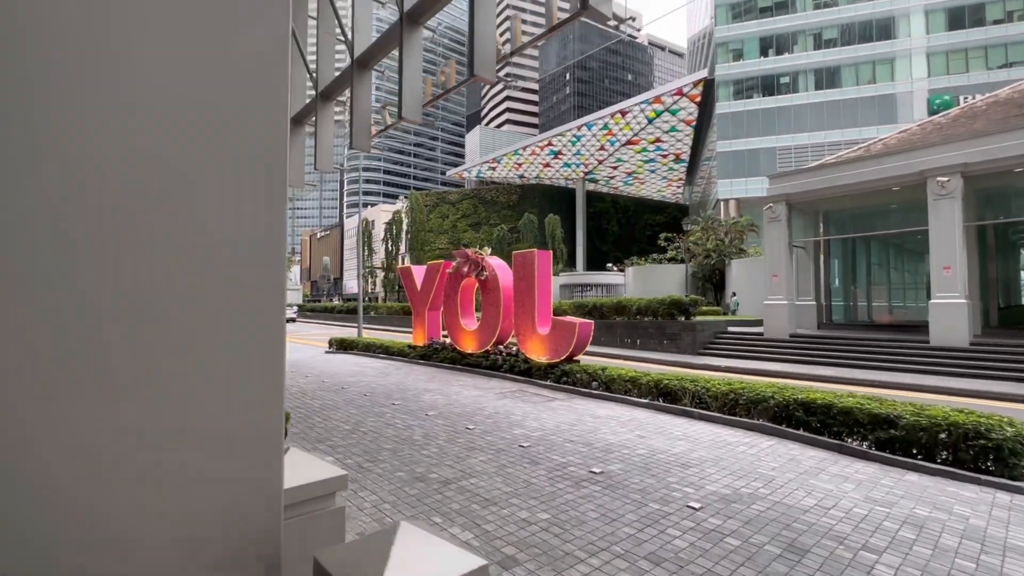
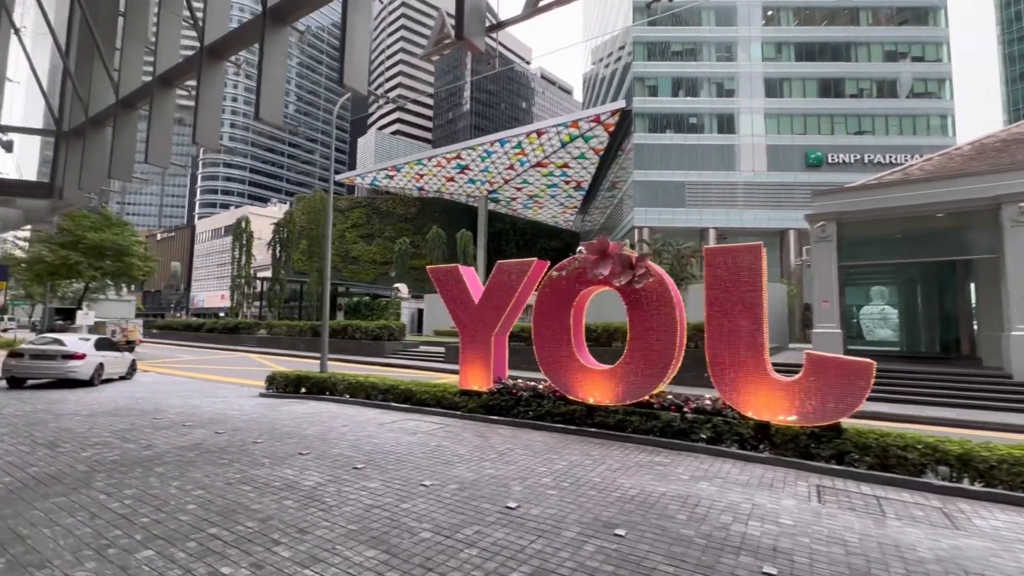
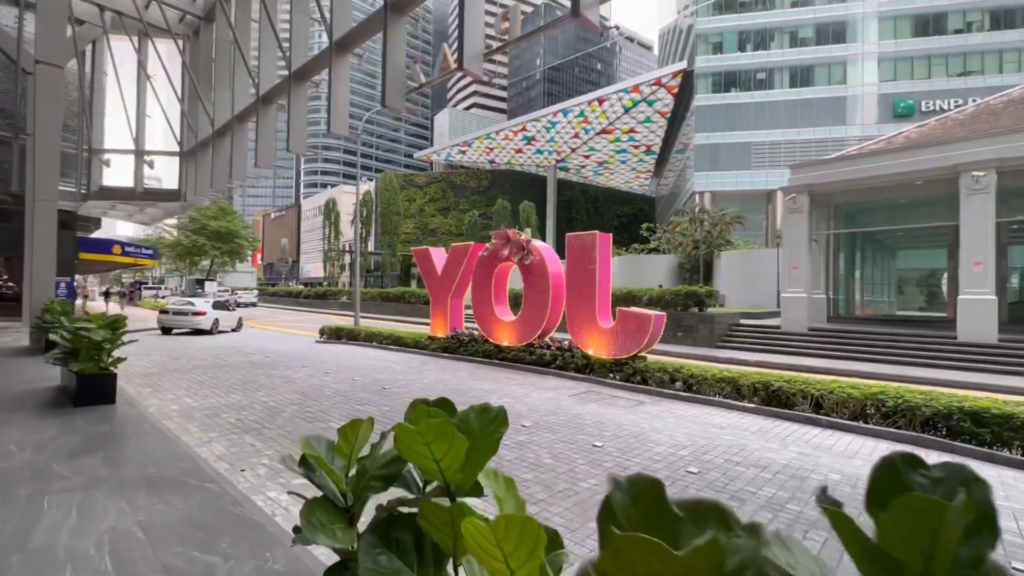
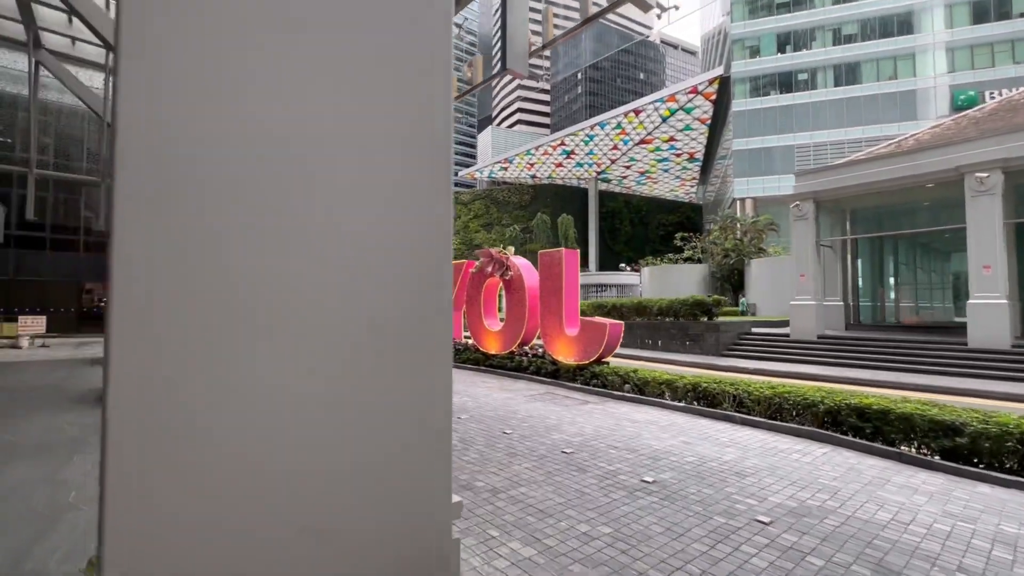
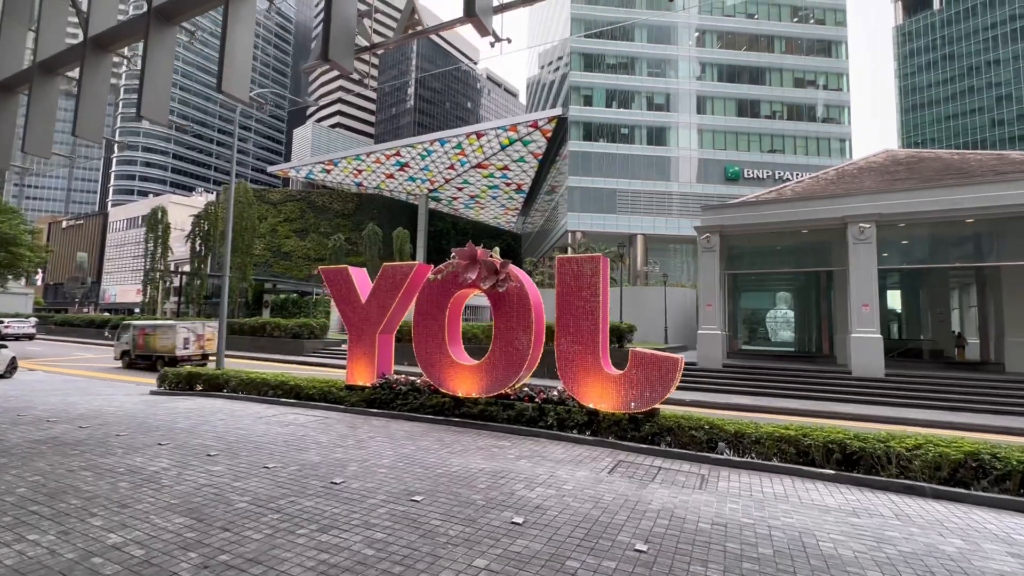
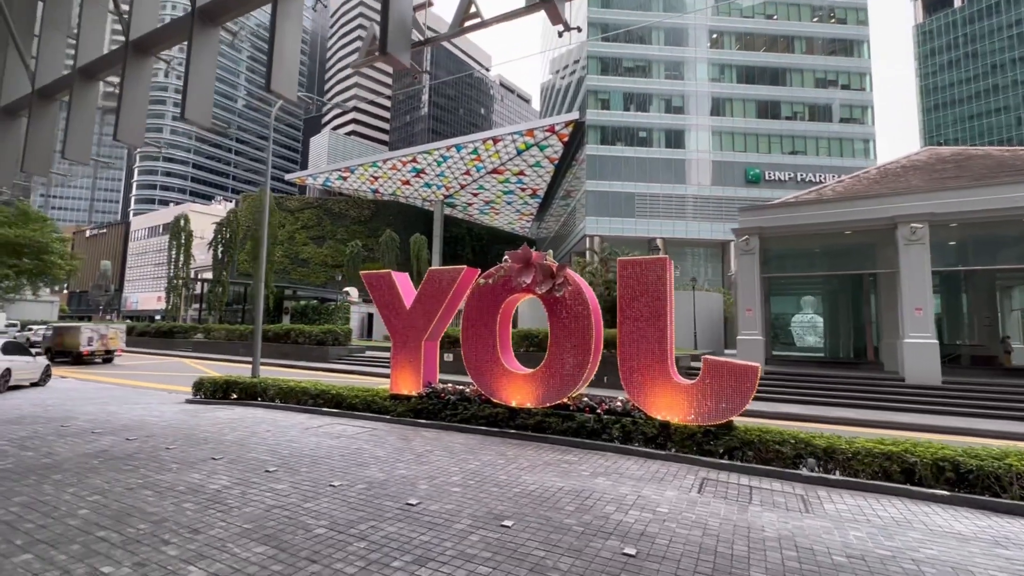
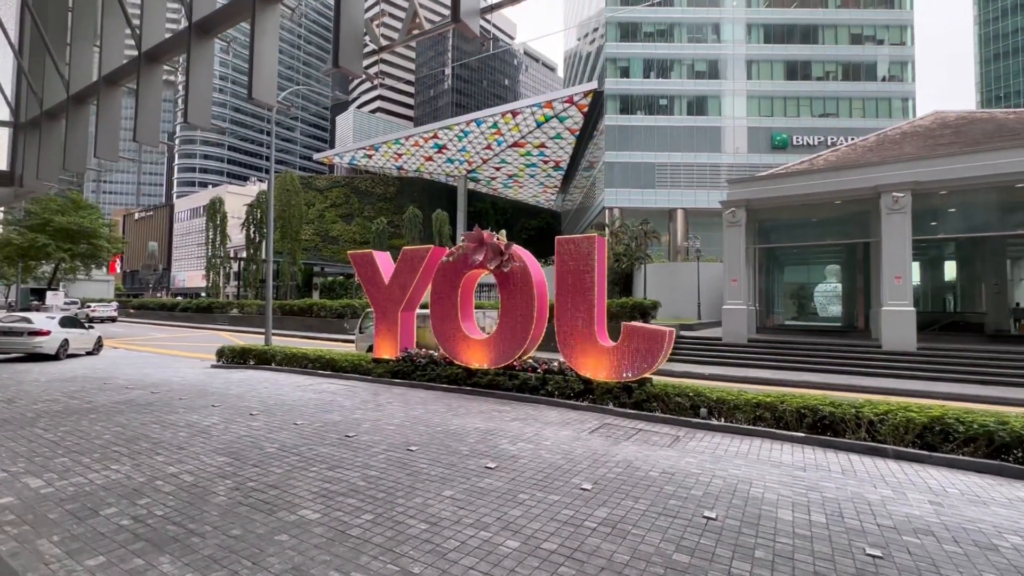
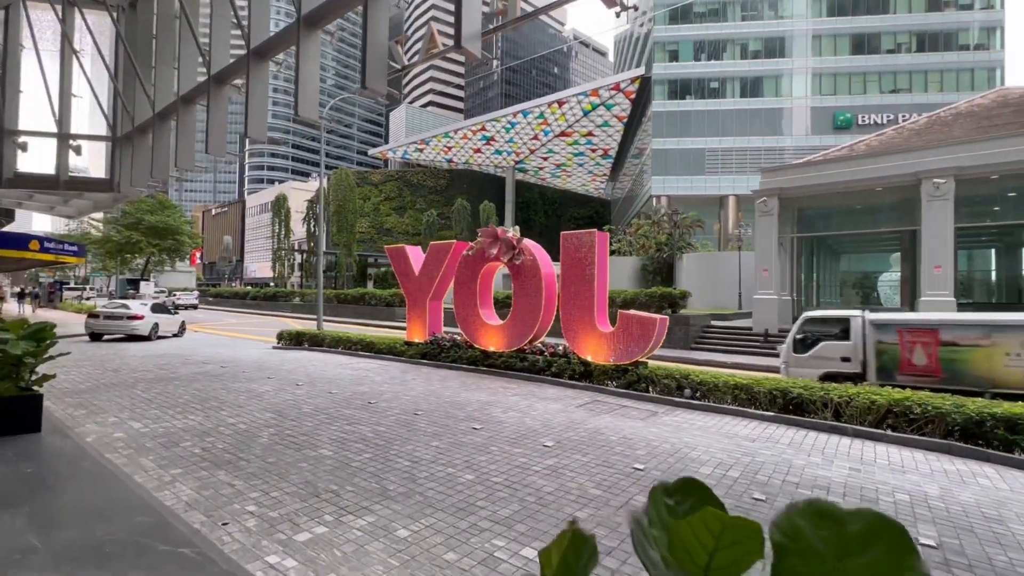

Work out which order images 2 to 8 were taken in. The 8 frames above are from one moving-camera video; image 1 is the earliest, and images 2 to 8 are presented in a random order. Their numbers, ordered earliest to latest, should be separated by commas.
4, 3, 8, 7, 5, 6, 2
